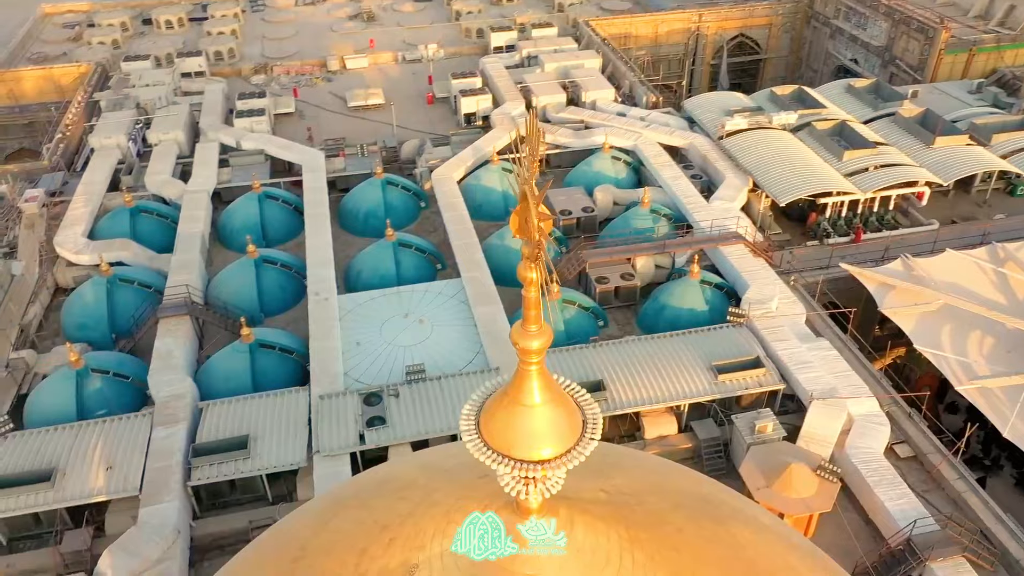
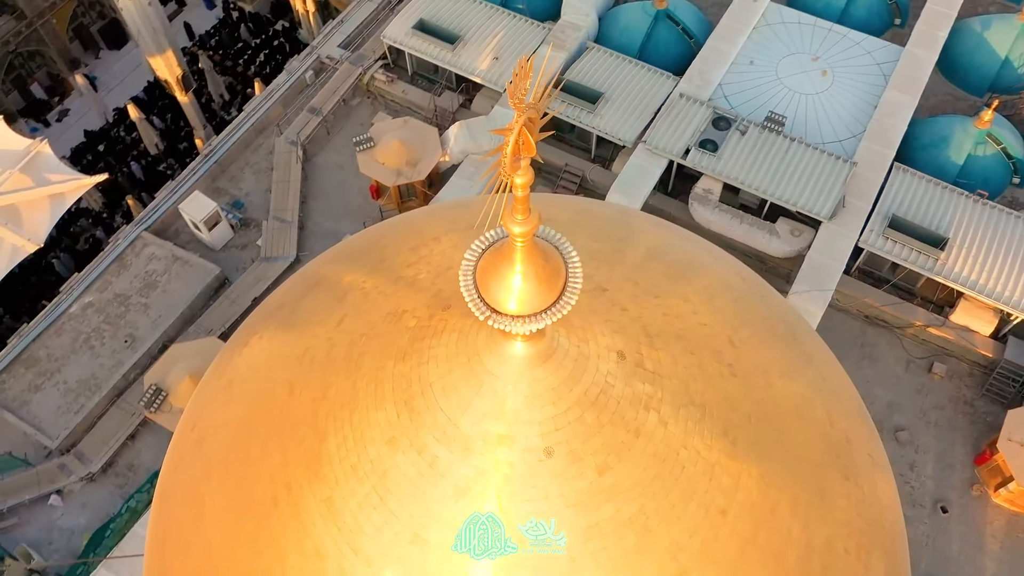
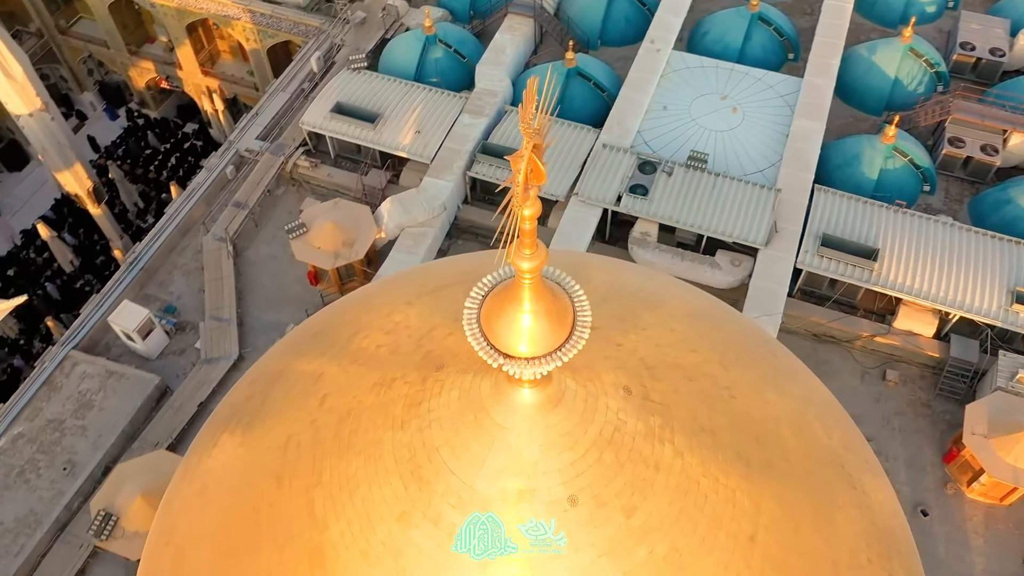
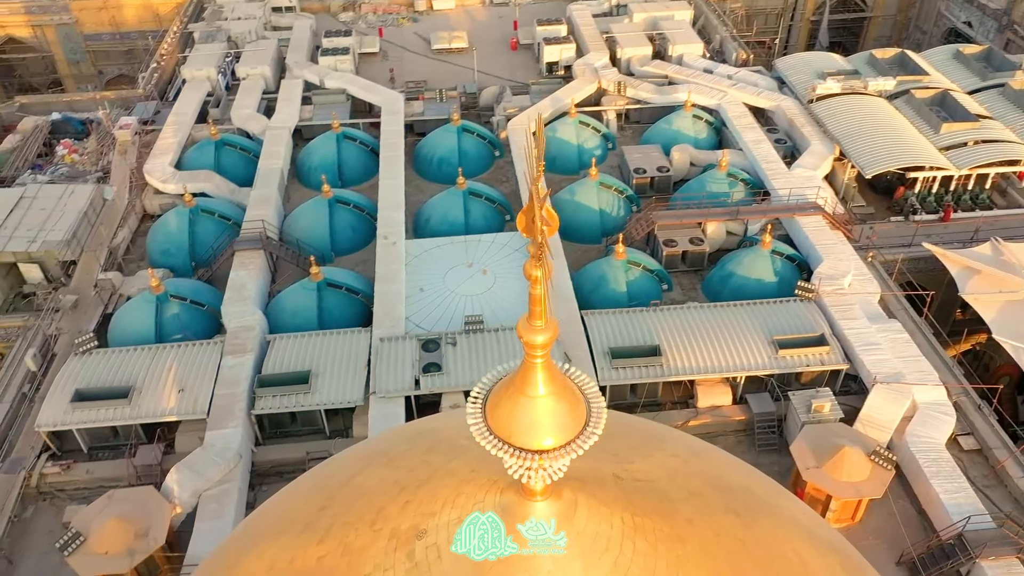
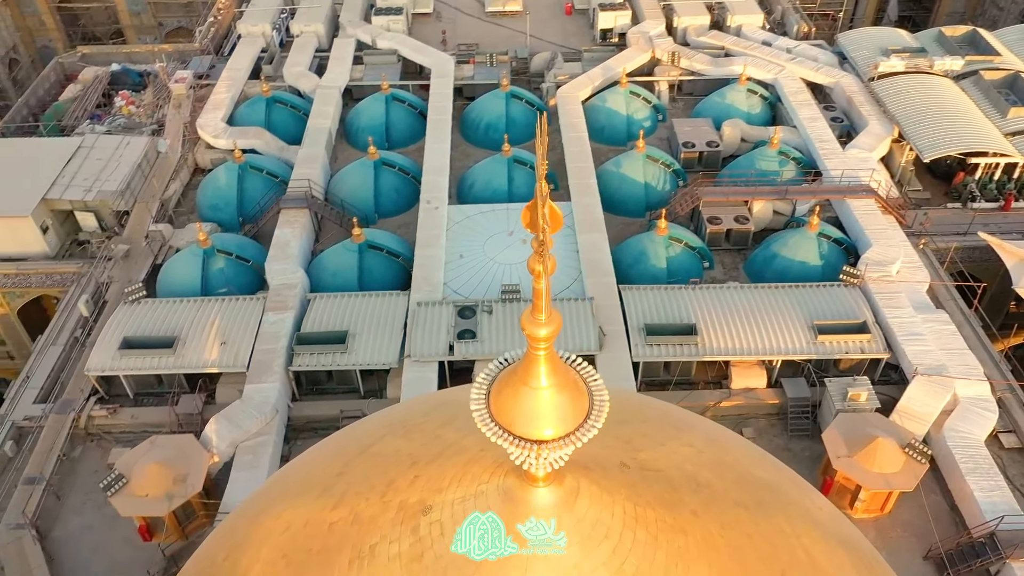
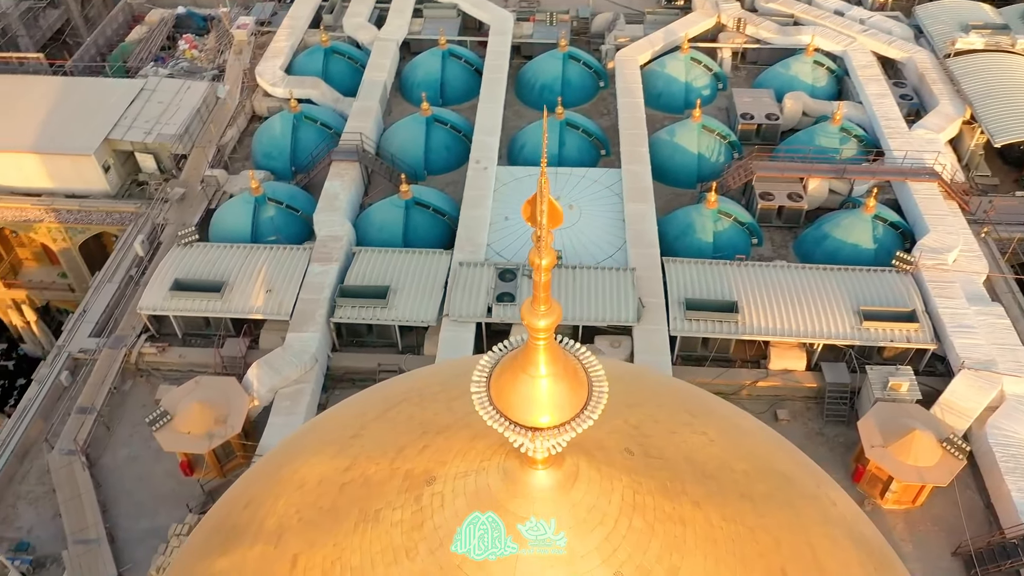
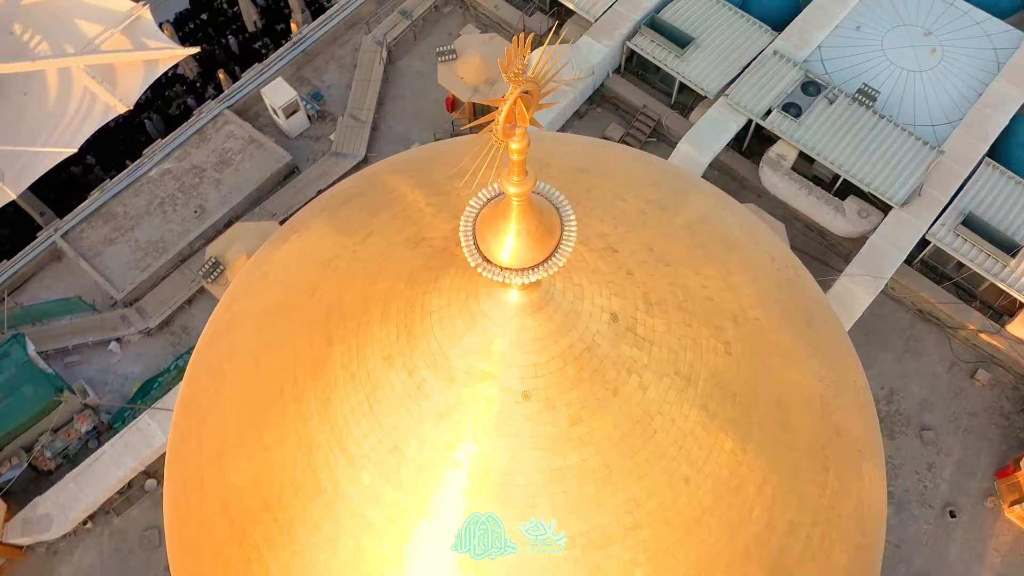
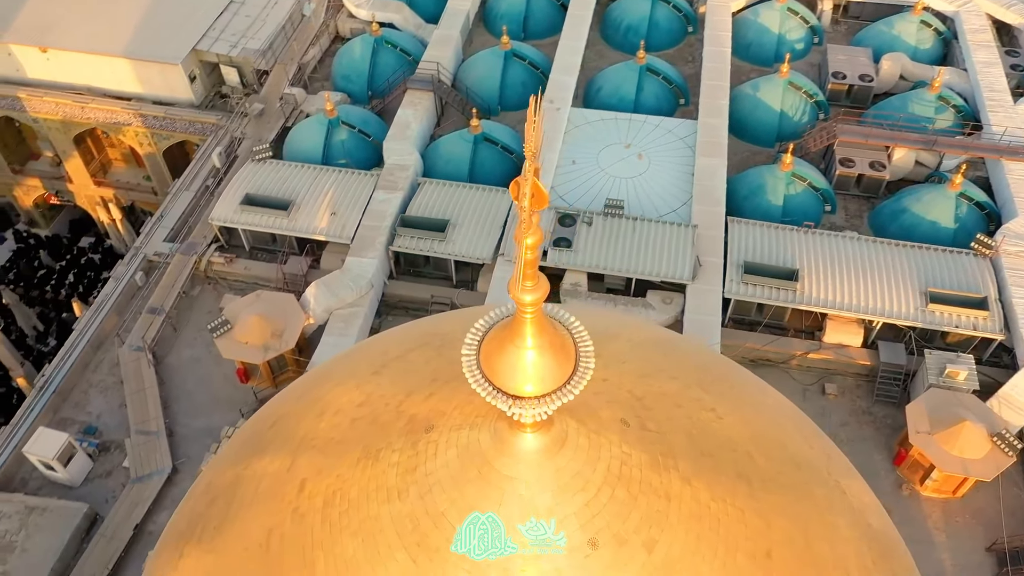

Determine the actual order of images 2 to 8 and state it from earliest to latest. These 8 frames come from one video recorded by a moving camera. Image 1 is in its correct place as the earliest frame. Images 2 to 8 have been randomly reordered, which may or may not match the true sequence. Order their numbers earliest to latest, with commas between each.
4, 5, 6, 8, 3, 2, 7
